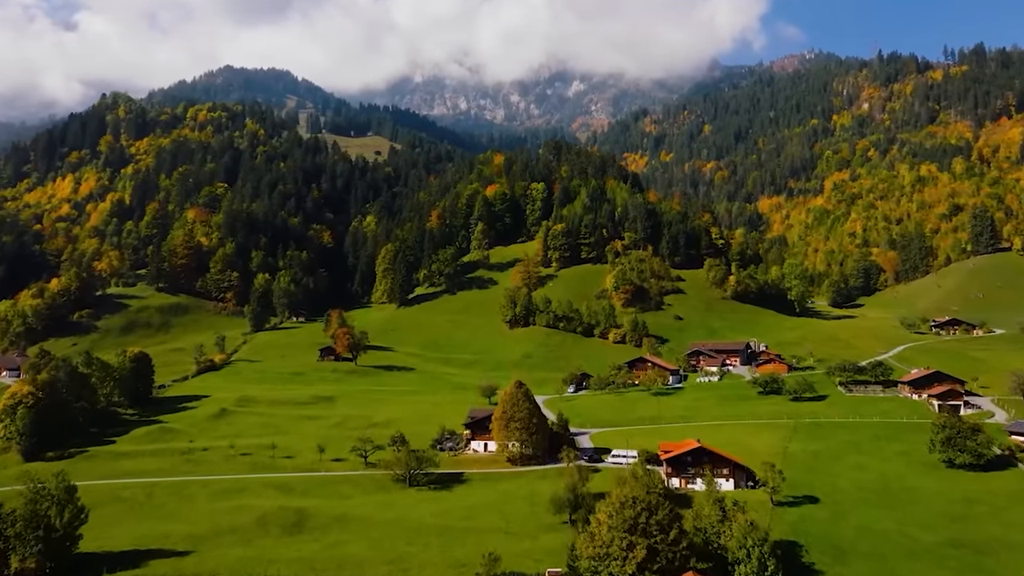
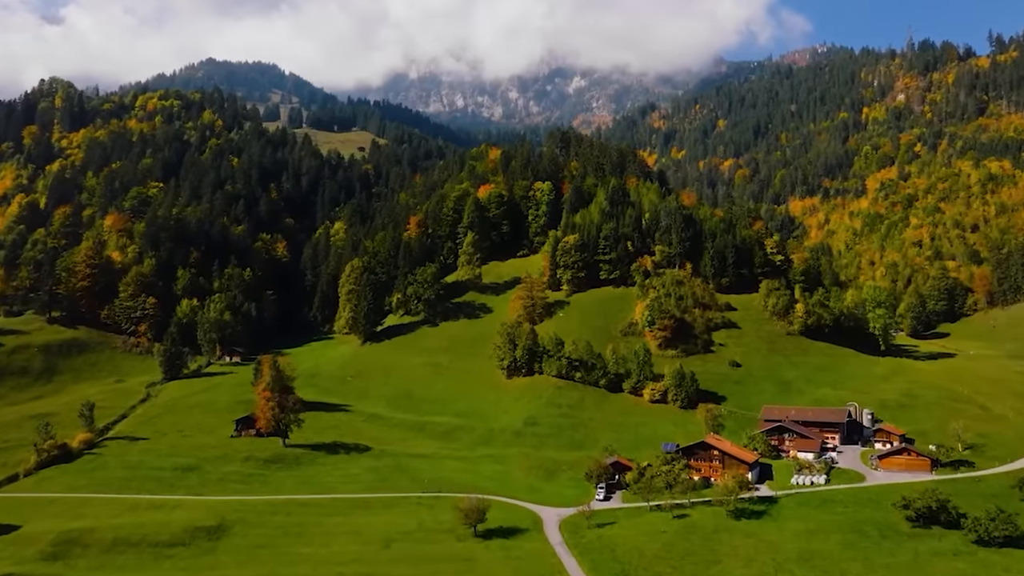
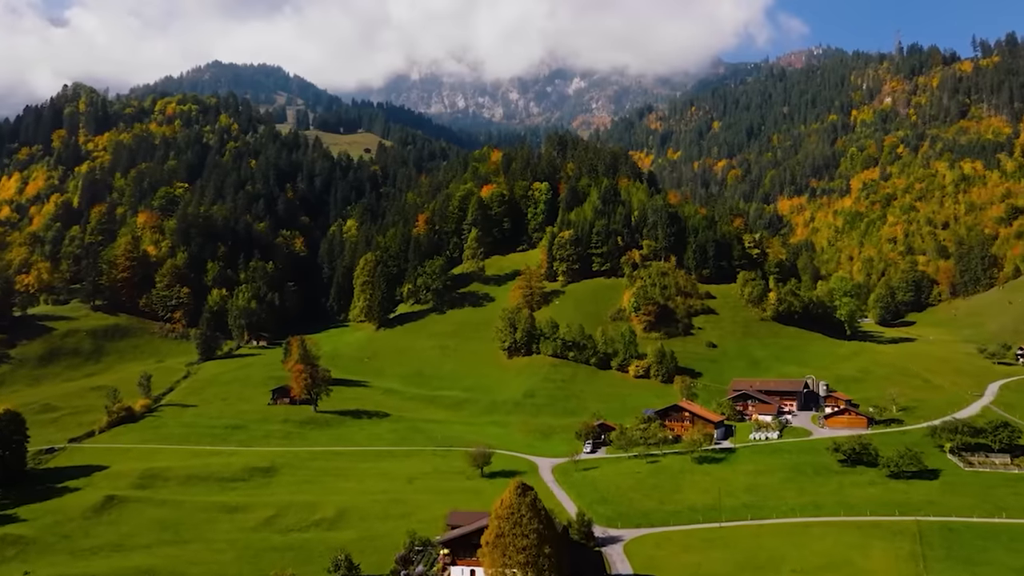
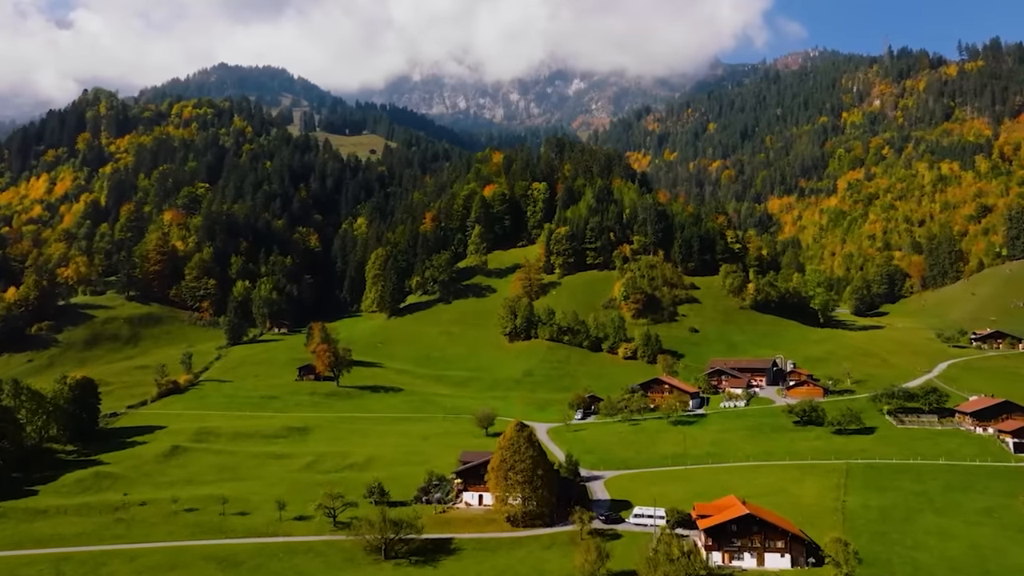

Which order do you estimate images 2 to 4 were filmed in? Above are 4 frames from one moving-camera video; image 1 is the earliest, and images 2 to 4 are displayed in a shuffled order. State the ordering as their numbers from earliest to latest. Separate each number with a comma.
4, 3, 2
